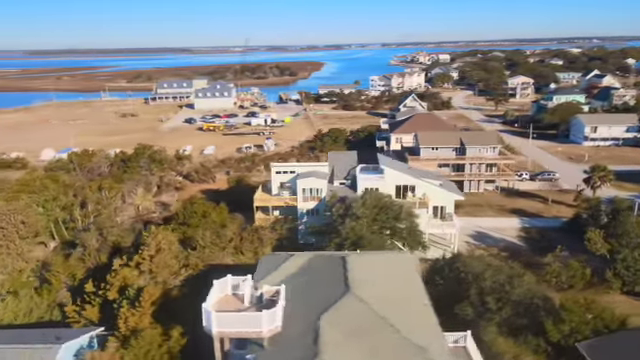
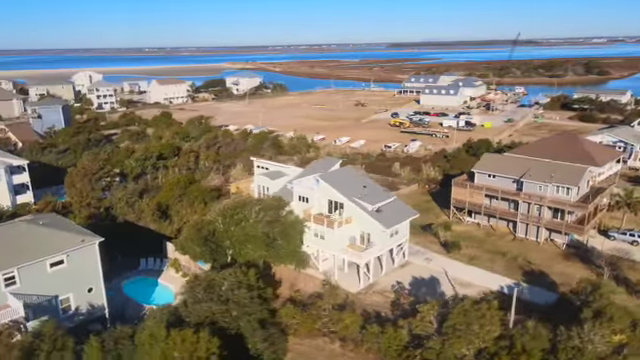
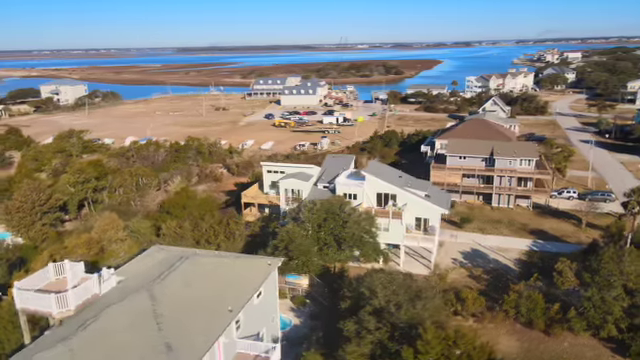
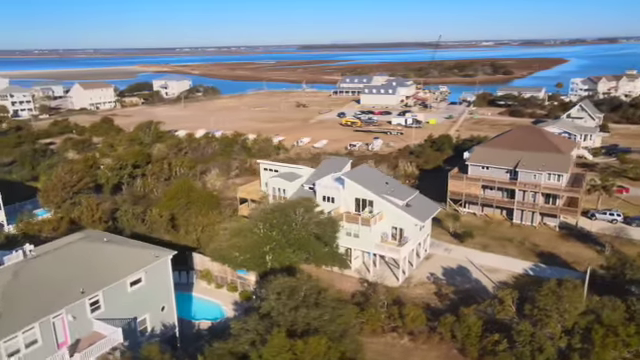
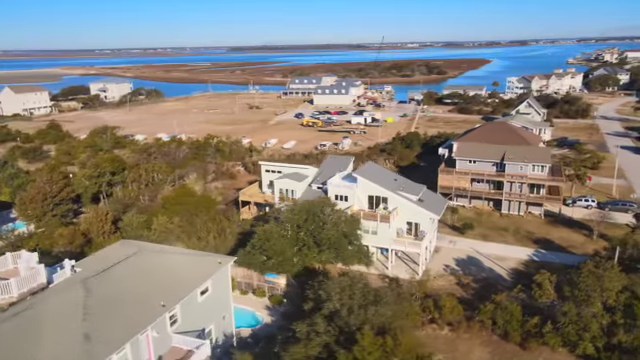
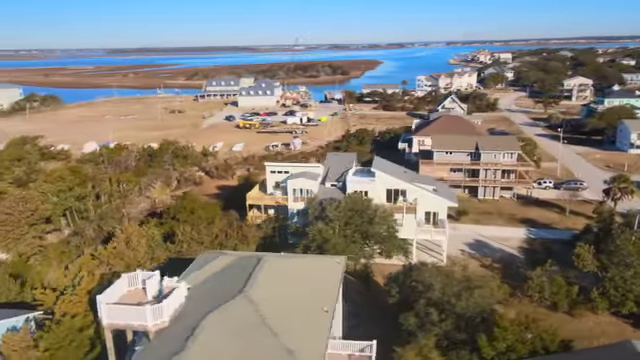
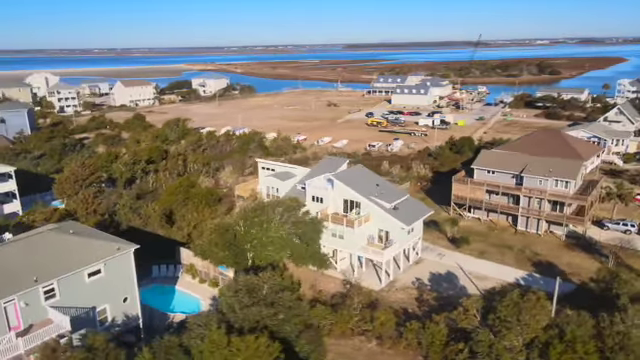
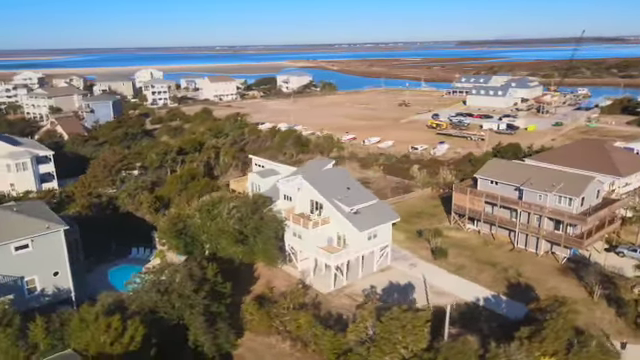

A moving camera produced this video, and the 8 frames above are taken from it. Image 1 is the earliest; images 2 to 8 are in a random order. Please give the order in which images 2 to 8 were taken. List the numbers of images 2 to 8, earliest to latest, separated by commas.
6, 3, 5, 4, 7, 2, 8
